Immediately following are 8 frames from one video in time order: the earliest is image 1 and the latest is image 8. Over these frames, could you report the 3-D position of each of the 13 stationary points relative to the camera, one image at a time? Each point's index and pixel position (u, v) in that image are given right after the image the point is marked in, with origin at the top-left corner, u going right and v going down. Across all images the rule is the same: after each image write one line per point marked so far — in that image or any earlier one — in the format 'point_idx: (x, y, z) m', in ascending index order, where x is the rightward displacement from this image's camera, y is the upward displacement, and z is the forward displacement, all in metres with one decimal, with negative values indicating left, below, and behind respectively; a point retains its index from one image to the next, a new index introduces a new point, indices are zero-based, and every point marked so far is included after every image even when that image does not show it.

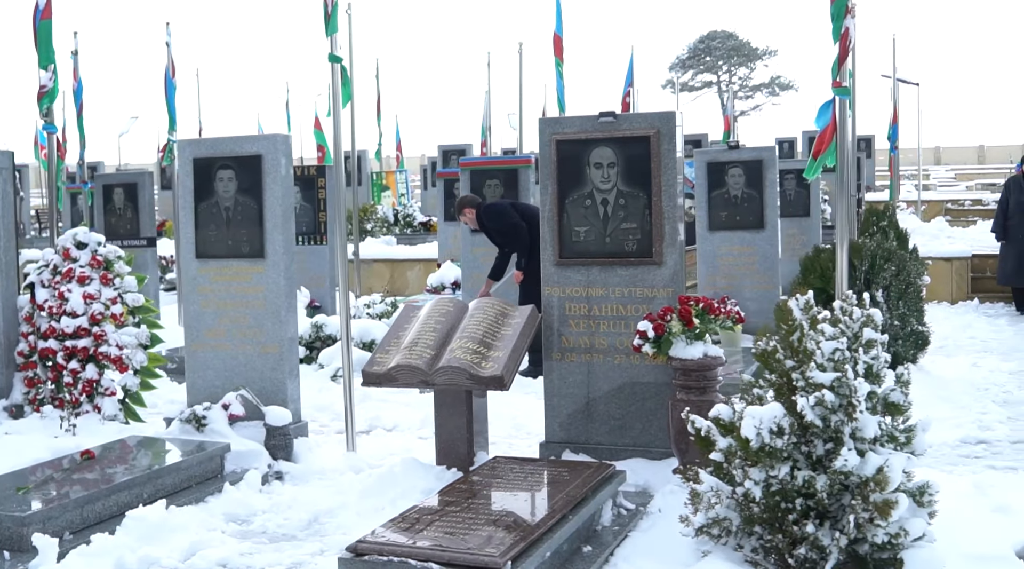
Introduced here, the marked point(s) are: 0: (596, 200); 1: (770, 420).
0: (+0.5, +0.5, +6.8) m
1: (+1.1, -0.6, +5.0) m
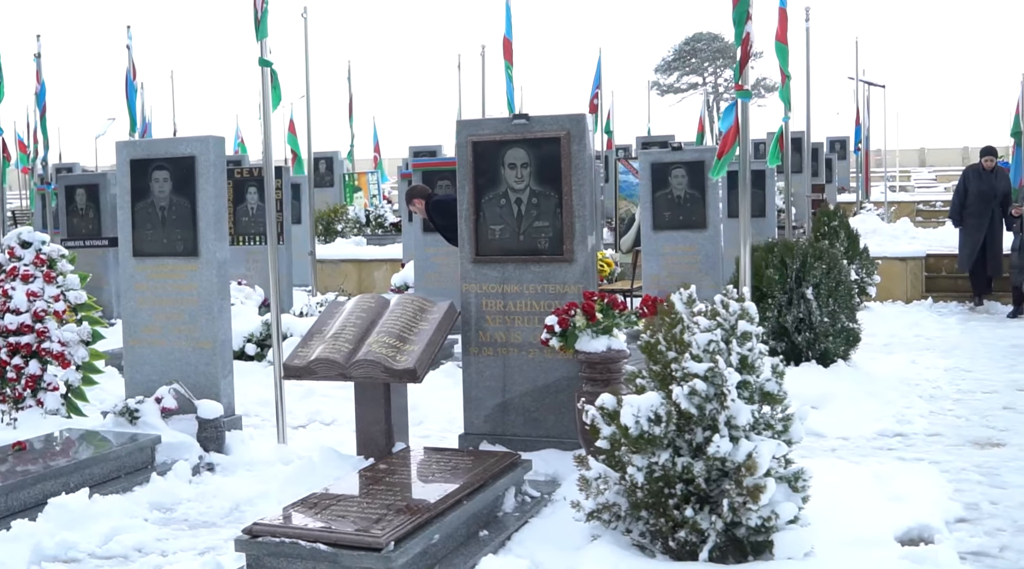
0: (0.0, +0.5, +7.0) m
1: (+0.6, -0.6, +5.3) m
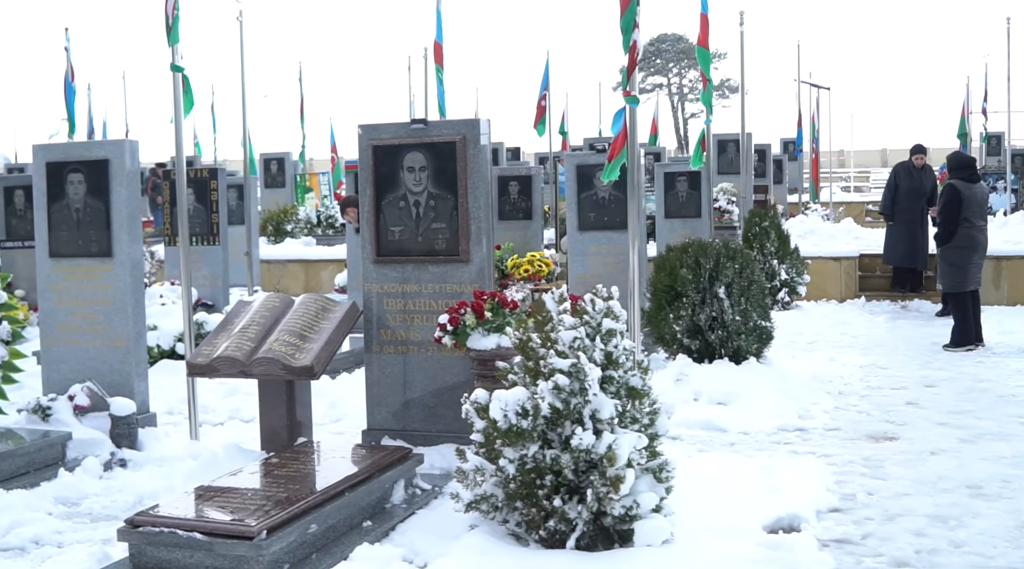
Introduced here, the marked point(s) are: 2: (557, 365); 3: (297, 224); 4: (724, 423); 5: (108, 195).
0: (-0.6, +0.5, +7.2) m
1: (0.0, -0.6, +5.5) m
2: (+0.2, -0.4, +5.4) m
3: (-3.6, +1.0, +19.4) m
4: (+1.6, -1.0, +8.7) m
5: (-2.8, +0.6, +8.0) m
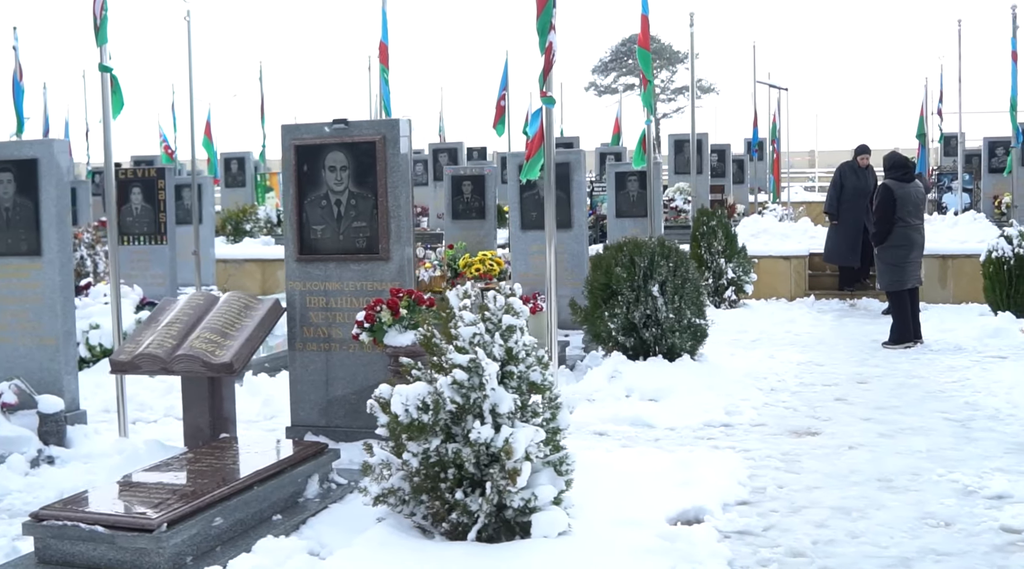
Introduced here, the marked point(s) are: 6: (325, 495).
0: (-1.1, +0.5, +7.3) m
1: (-0.5, -0.5, +5.6) m
2: (-0.3, -0.4, +5.5) m
3: (-4.3, +1.0, +19.5) m
4: (+1.0, -1.0, +8.8) m
5: (-3.3, +0.6, +8.1) m
6: (-1.0, -1.2, +6.5) m
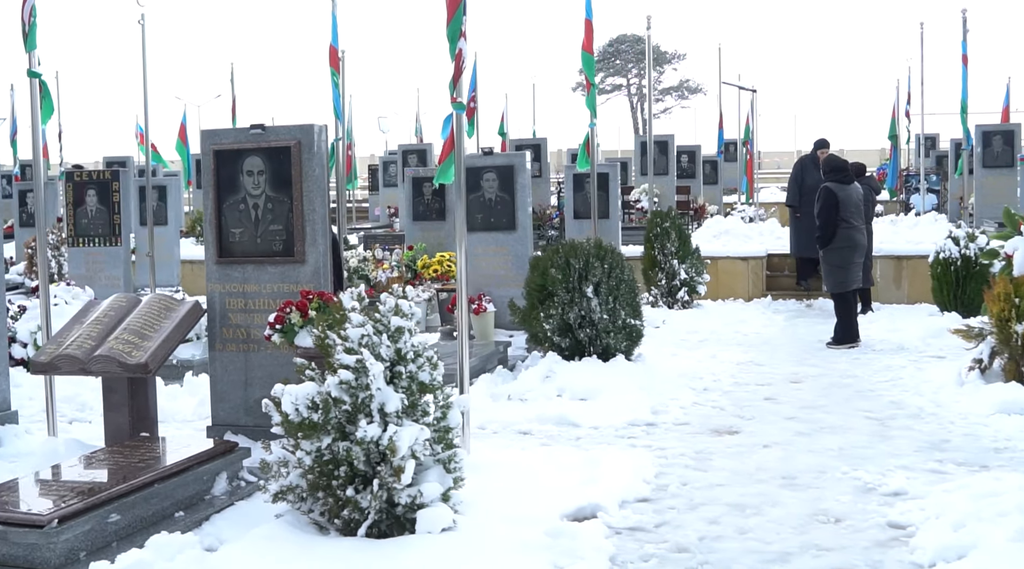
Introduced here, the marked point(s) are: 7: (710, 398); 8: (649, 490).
0: (-1.7, +0.5, +7.5) m
1: (-1.0, -0.6, +5.8) m
2: (-0.8, -0.4, +5.7) m
3: (-4.8, +1.0, +19.7) m
4: (+0.5, -1.0, +8.9) m
5: (-3.8, +0.6, +8.2) m
6: (-1.6, -1.2, +6.7) m
7: (+1.6, -0.9, +9.7) m
8: (+0.8, -1.2, +6.9) m
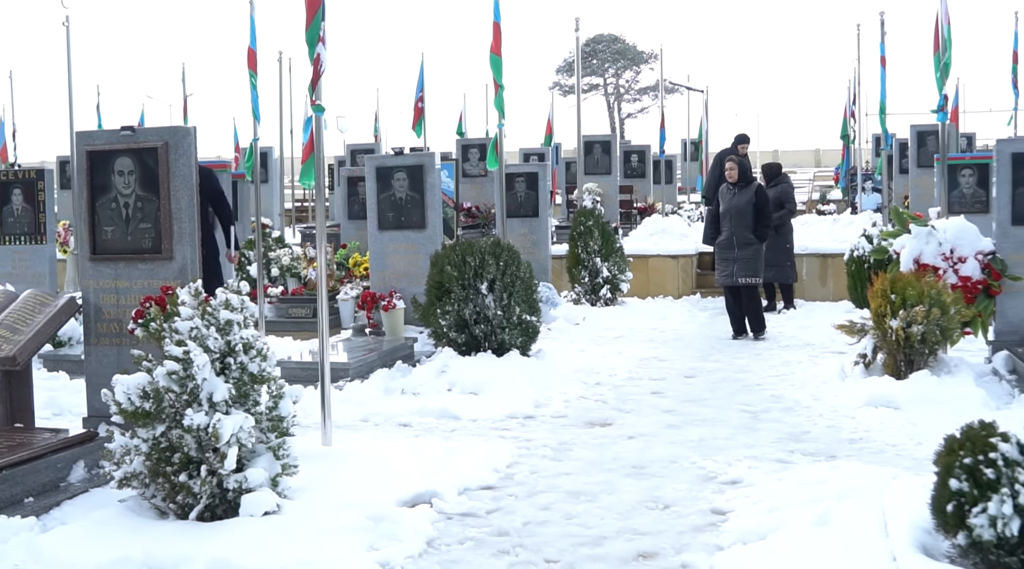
0: (-2.6, +0.5, +7.7) m
1: (-1.9, -0.5, +6.0) m
2: (-1.7, -0.3, +6.0) m
3: (-5.7, +1.0, +19.9) m
4: (-0.4, -1.0, +9.2) m
5: (-4.8, +0.6, +8.5) m
6: (-2.5, -1.2, +6.9) m
7: (+0.7, -0.9, +10.0) m
8: (-0.1, -1.2, +7.2) m
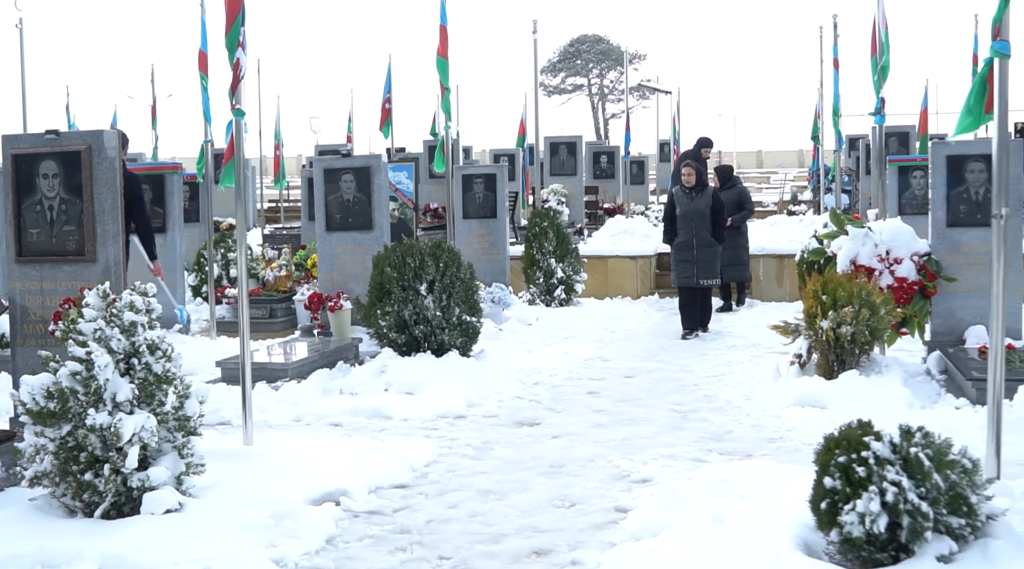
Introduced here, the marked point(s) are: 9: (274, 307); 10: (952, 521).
0: (-3.2, +0.5, +7.8) m
1: (-2.5, -0.5, +6.1) m
2: (-2.3, -0.4, +6.1) m
3: (-6.3, +1.0, +20.0) m
4: (-1.0, -1.0, +9.3) m
5: (-5.3, +0.6, +8.6) m
6: (-3.0, -1.2, +7.0) m
7: (+0.2, -0.9, +10.1) m
8: (-0.6, -1.2, +7.3) m
9: (-2.9, -0.3, +14.3) m
10: (+1.9, -1.0, +5.2) m
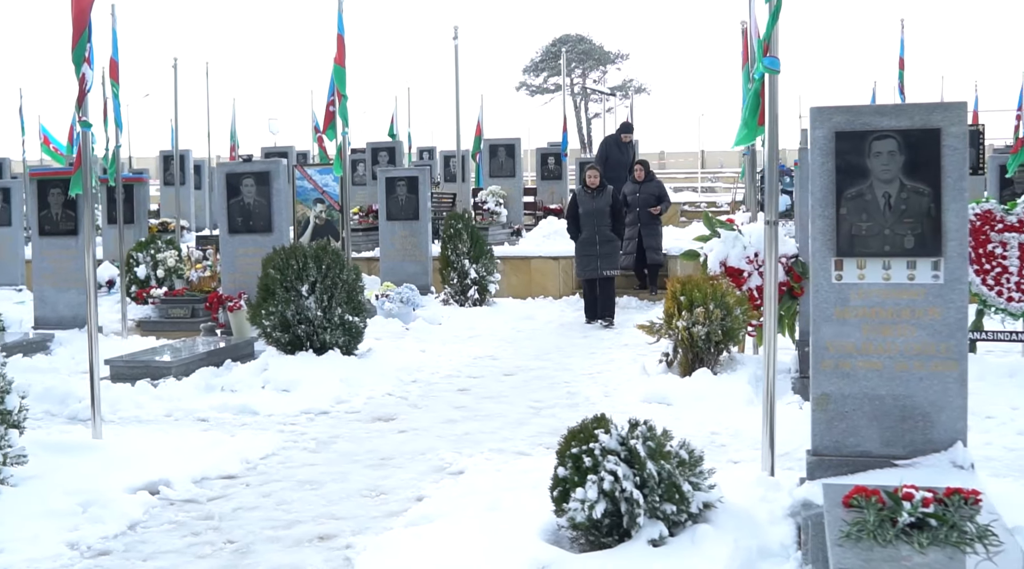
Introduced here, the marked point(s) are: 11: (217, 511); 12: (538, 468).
0: (-4.3, +0.5, +8.3) m
1: (-3.7, -0.6, +6.6) m
2: (-3.5, -0.4, +6.5) m
3: (-7.4, +1.0, +20.5) m
4: (-2.1, -1.0, +9.8) m
5: (-6.5, +0.6, +9.1) m
6: (-4.2, -1.2, +7.5) m
7: (-1.0, -0.9, +10.6) m
8: (-1.8, -1.2, +7.8) m
9: (-4.0, -0.3, +14.8) m
10: (+0.7, -1.1, +5.6) m
11: (-1.7, -1.3, +6.9) m
12: (+0.2, -1.2, +7.6) m
